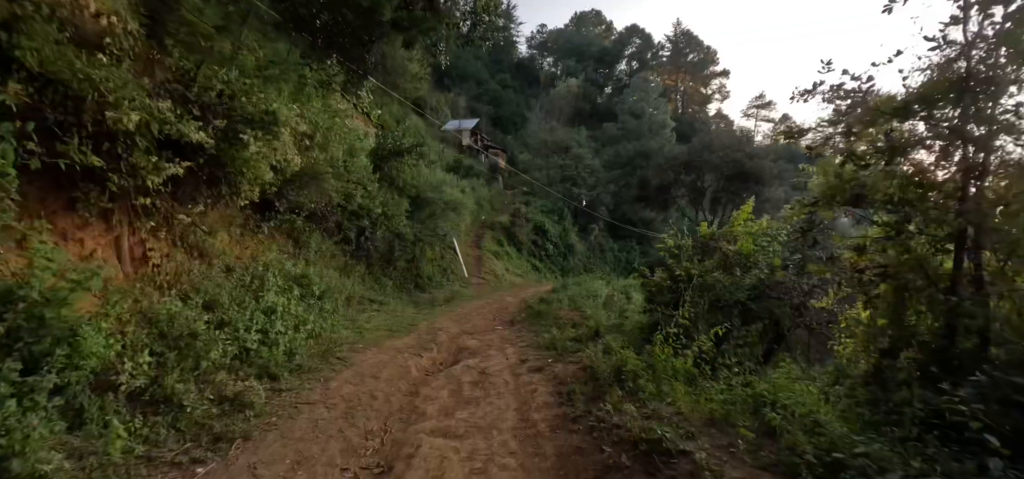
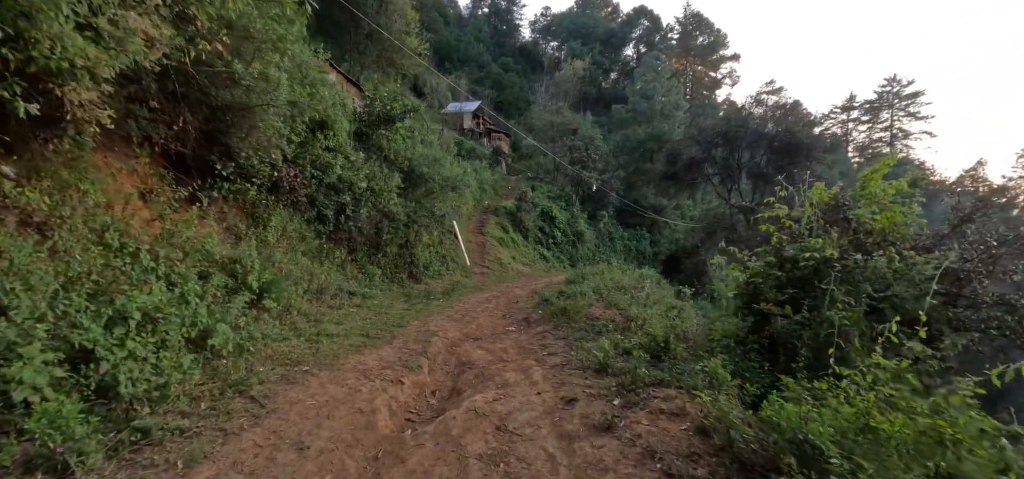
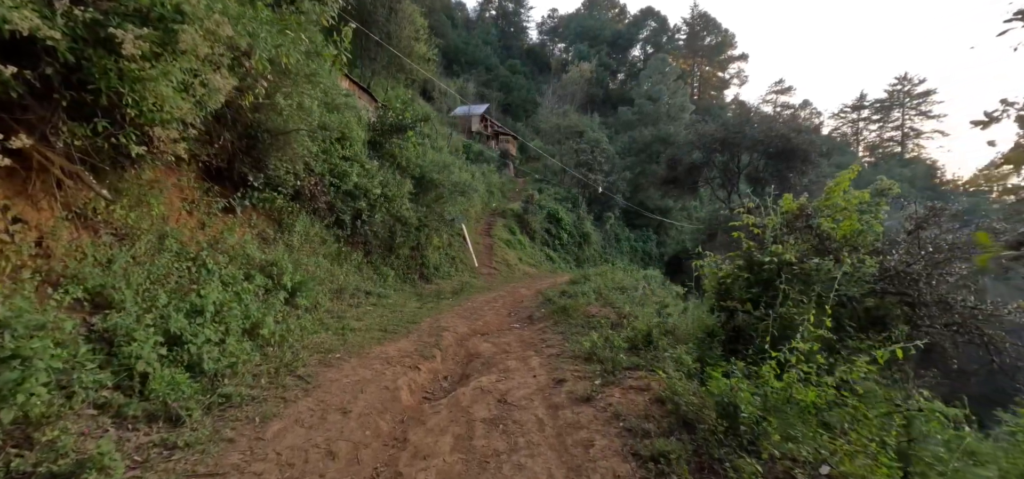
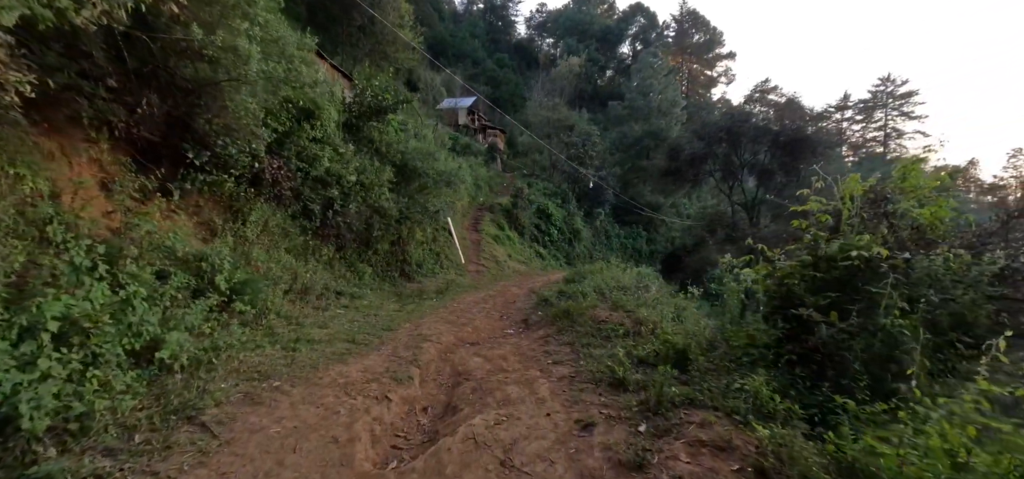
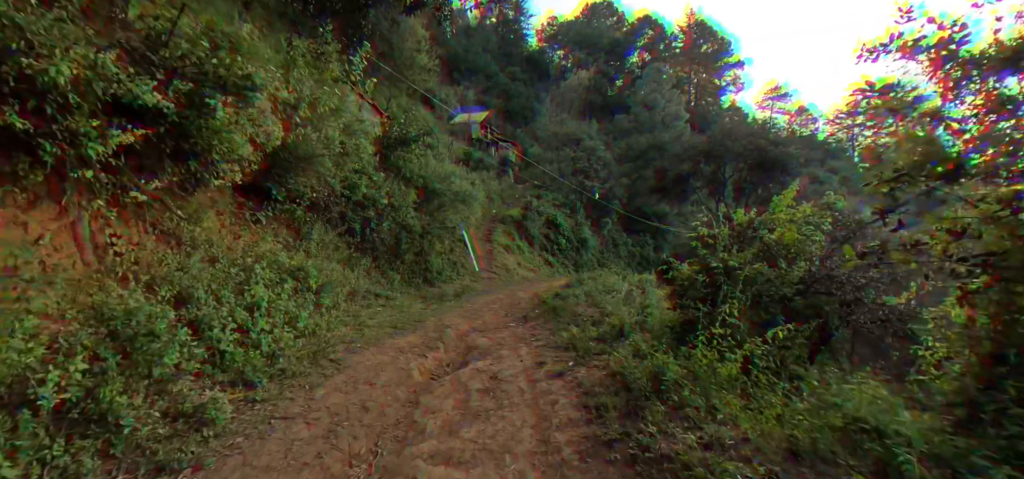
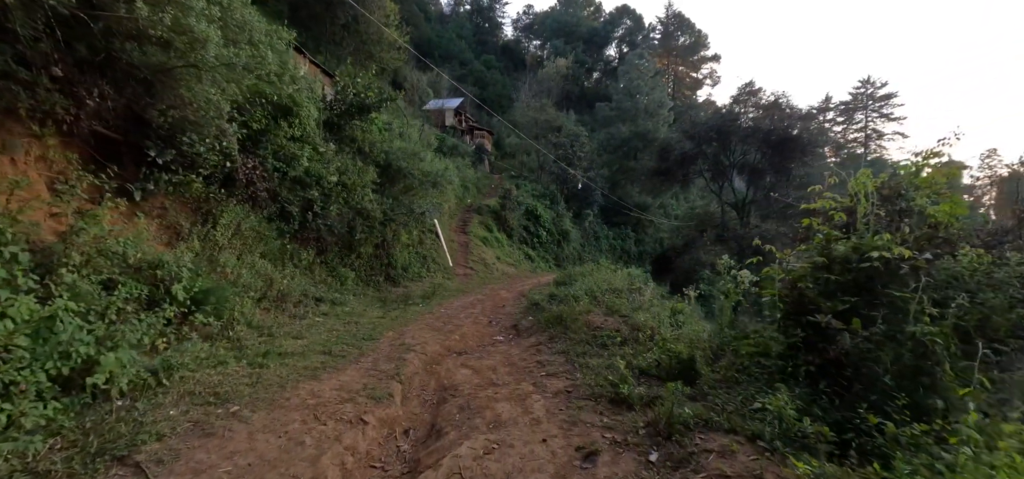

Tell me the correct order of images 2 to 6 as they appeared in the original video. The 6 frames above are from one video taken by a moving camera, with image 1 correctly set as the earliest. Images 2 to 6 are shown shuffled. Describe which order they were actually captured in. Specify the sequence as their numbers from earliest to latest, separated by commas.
5, 3, 2, 4, 6
